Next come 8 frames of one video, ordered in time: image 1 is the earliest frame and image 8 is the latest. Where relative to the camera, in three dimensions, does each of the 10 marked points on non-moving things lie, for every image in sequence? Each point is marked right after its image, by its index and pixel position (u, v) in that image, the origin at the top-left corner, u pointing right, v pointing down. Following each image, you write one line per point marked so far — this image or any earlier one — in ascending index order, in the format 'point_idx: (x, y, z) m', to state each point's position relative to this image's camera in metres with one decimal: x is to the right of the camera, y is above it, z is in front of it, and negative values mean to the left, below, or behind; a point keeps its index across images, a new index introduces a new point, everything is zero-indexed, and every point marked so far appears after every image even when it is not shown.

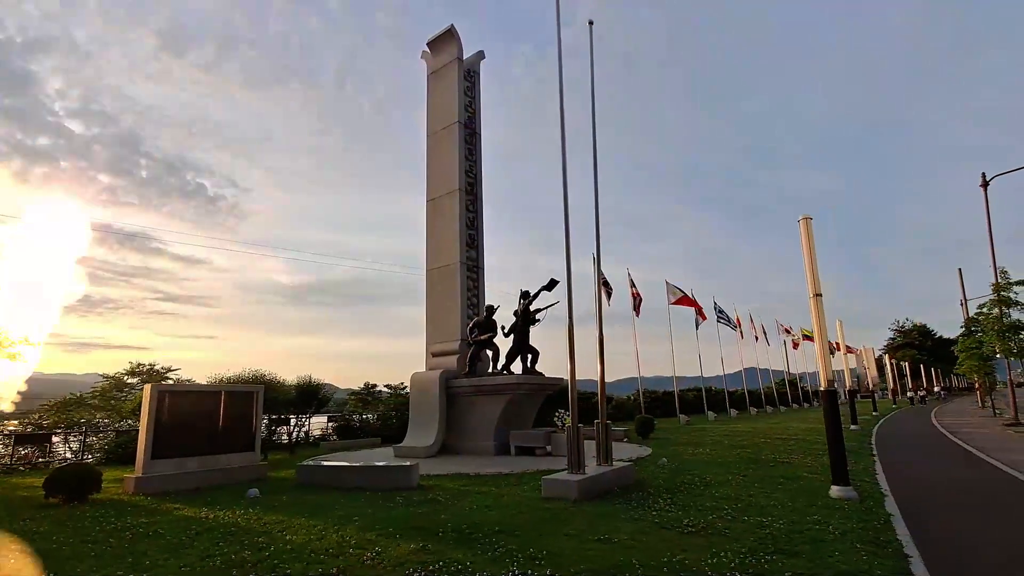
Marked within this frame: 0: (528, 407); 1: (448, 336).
0: (+0.5, -3.4, +16.7) m
1: (-2.0, -1.5, +18.4) m
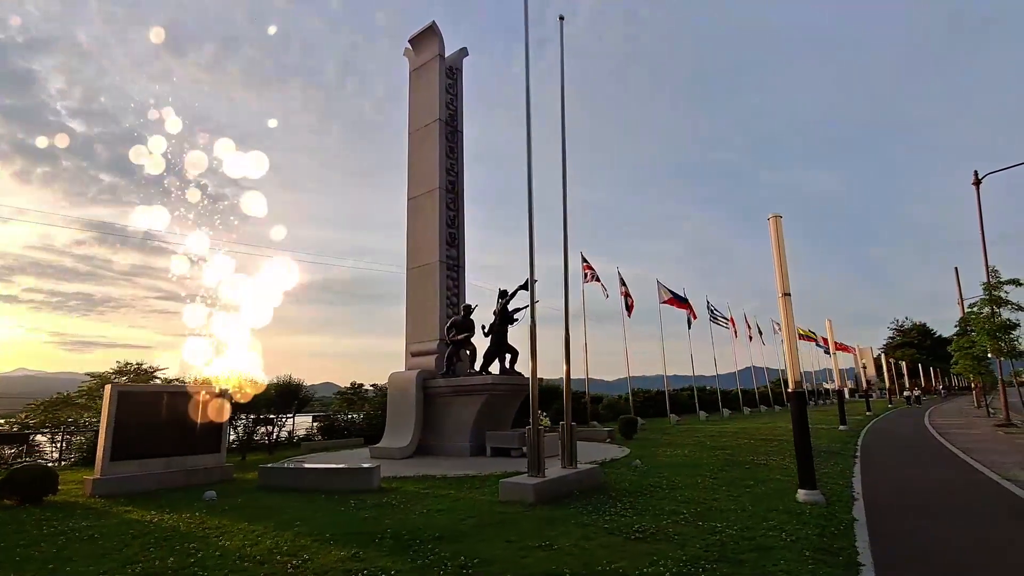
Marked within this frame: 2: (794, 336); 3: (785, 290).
0: (-0.2, -3.4, +16.5) m
1: (-2.6, -1.5, +18.2) m
2: (+4.6, -0.8, +9.8) m
3: (+4.7, -0.1, +10.2) m
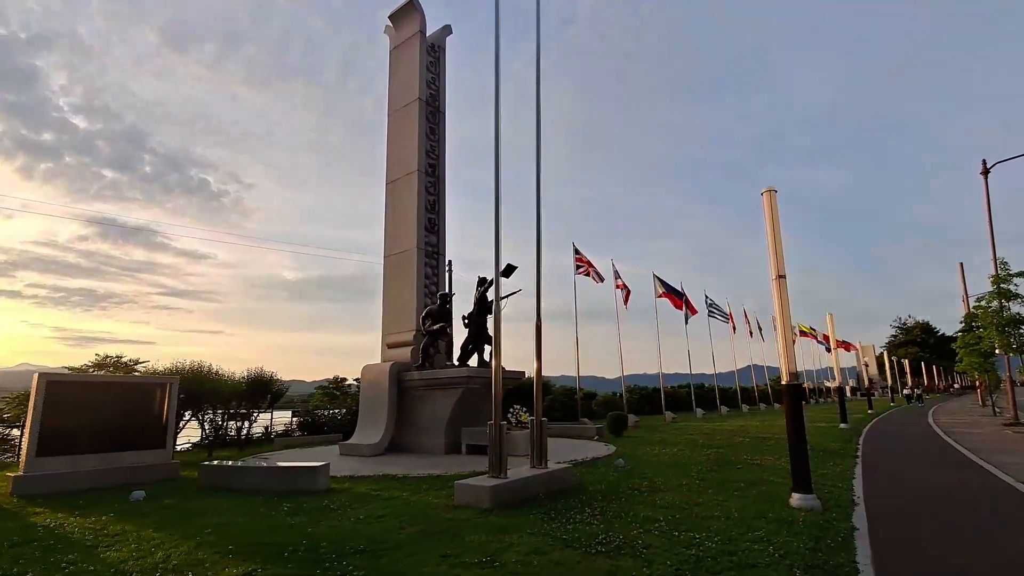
0: (-0.7, -3.0, +15.5) m
1: (-3.2, -1.1, +17.2) m
2: (+4.1, -0.5, +8.8) m
3: (+4.1, +0.2, +9.1) m
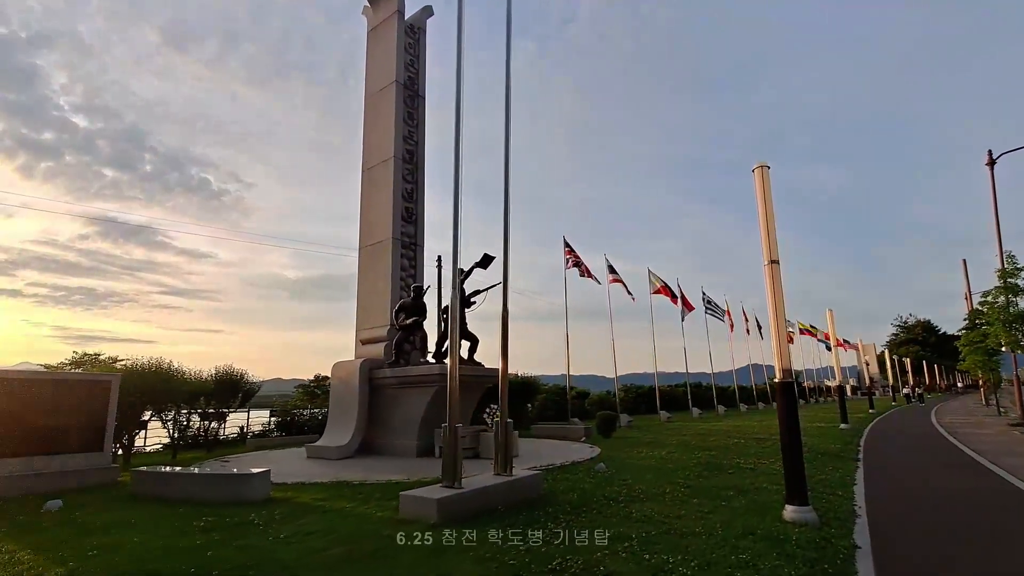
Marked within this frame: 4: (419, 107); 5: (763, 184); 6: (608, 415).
0: (-1.3, -2.8, +14.5) m
1: (-3.7, -0.9, +16.3) m
2: (+3.5, -0.3, +7.8) m
3: (+3.6, +0.4, +8.2) m
4: (-2.9, +5.6, +18.4) m
5: (+3.6, +1.5, +8.4) m
6: (+3.1, -4.2, +19.4) m
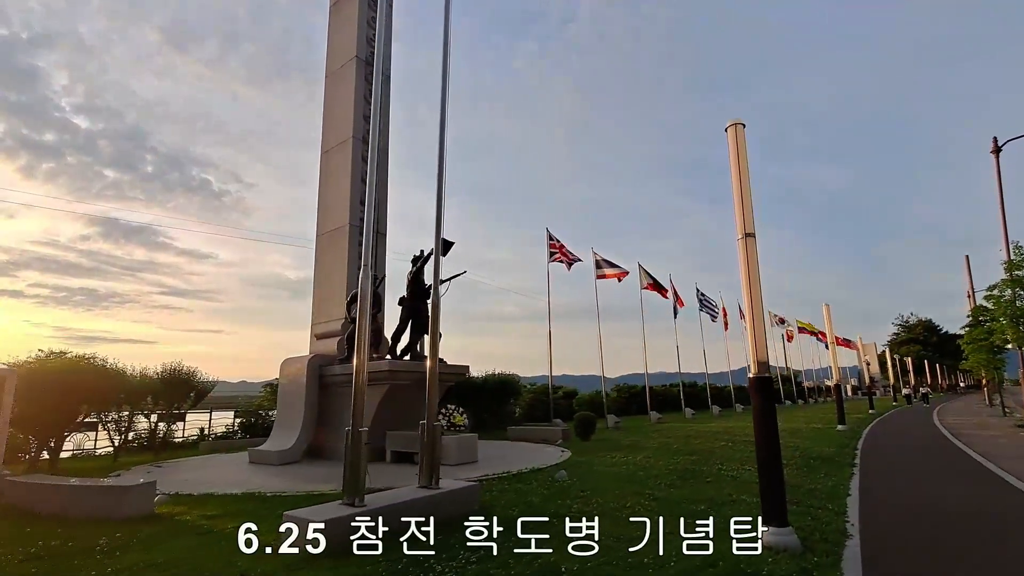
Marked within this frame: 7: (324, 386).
0: (-2.1, -2.6, +13.3) m
1: (-4.5, -0.7, +15.0) m
2: (+2.7, -0.1, +6.5) m
3: (+2.7, +0.7, +6.9) m
4: (-3.7, +5.9, +17.2) m
5: (+2.7, +1.7, +7.1) m
6: (+2.3, -3.9, +18.1) m
7: (-4.3, -2.3, +13.7) m
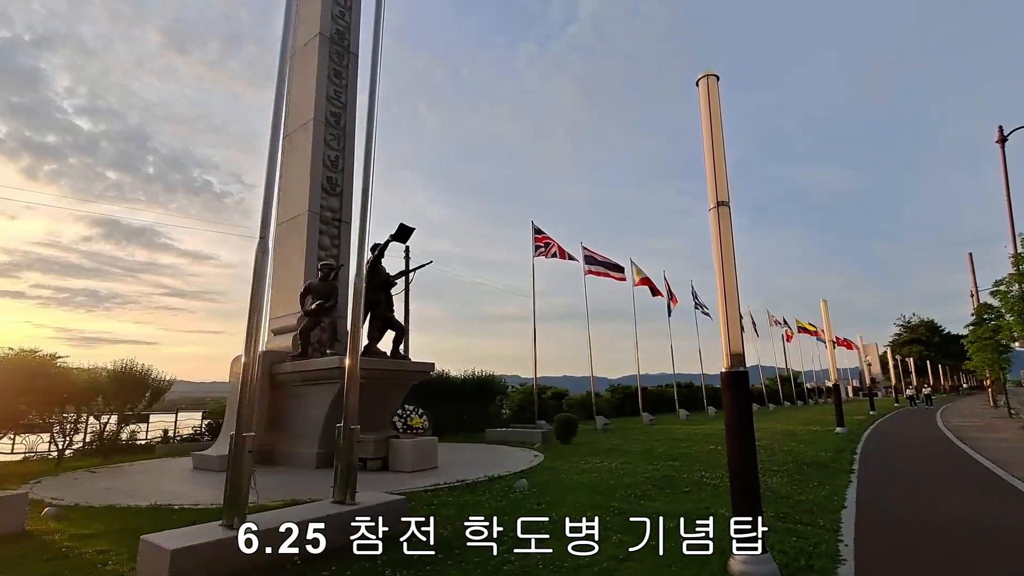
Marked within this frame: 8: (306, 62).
0: (-2.8, -2.4, +12.2) m
1: (-5.2, -0.5, +13.9) m
2: (+2.0, +0.1, +5.4) m
3: (+2.0, +0.9, +5.8) m
4: (-4.4, +6.1, +16.1) m
5: (+2.0, +1.9, +6.0) m
6: (+1.6, -3.7, +17.1) m
7: (-5.0, -2.1, +12.6) m
8: (-5.5, +6.0, +15.7) m
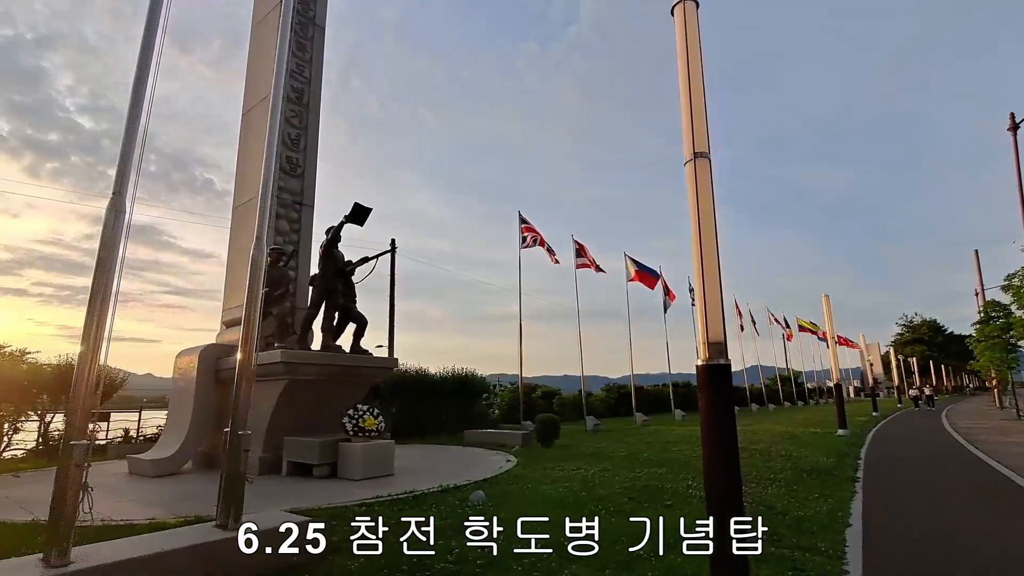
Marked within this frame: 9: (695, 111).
0: (-3.4, -2.1, +11.0) m
1: (-5.8, -0.2, +12.8) m
2: (+1.4, +0.4, +4.3) m
3: (+1.4, +1.1, +4.6) m
4: (-4.9, +6.3, +15.0) m
5: (+1.4, +2.1, +4.9) m
6: (+1.0, -3.5, +15.9) m
7: (-5.6, -1.8, +11.4) m
8: (-6.0, +6.2, +14.6) m
9: (+1.4, +1.4, +4.7) m
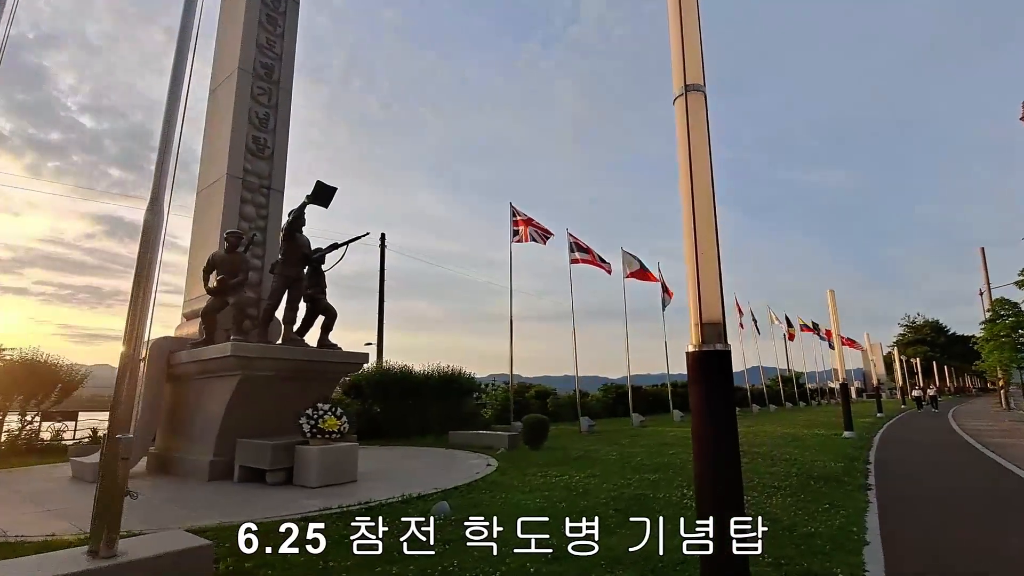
0: (-3.7, -1.9, +10.1) m
1: (-6.1, 0.0, +11.8) m
2: (+1.1, +0.6, +3.3) m
3: (+1.1, +1.3, +3.7) m
4: (-5.3, +6.5, +14.0) m
5: (+1.1, +2.3, +3.9) m
6: (+0.7, -3.3, +14.9) m
7: (-5.9, -1.6, +10.5) m
8: (-6.3, +6.4, +13.6) m
9: (+1.1, +1.6, +3.7) m
